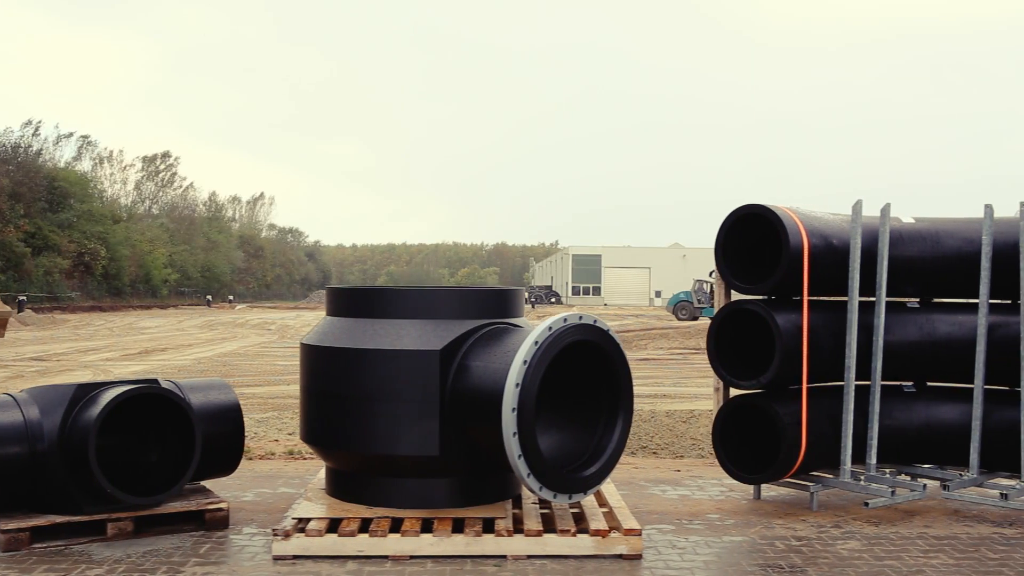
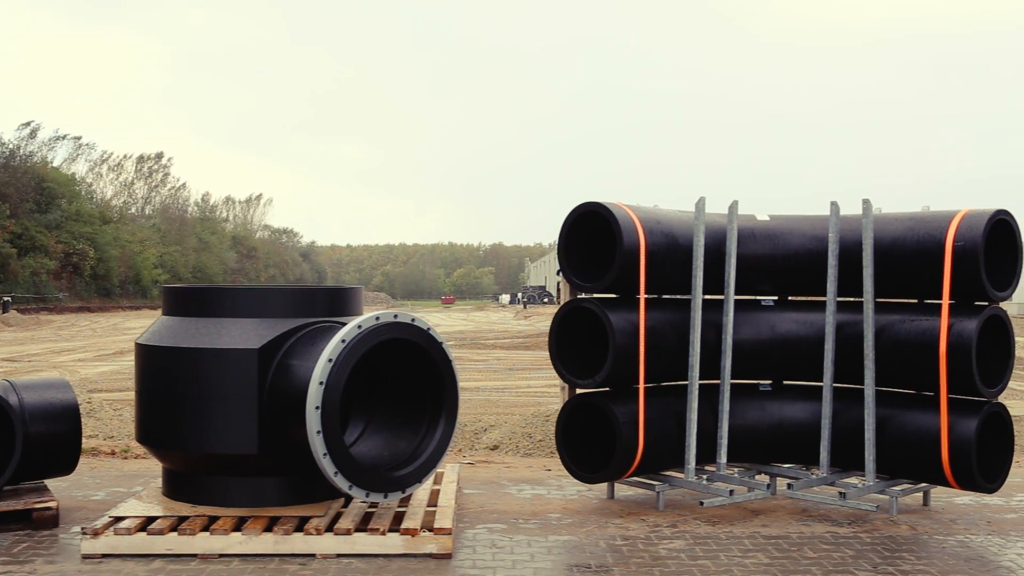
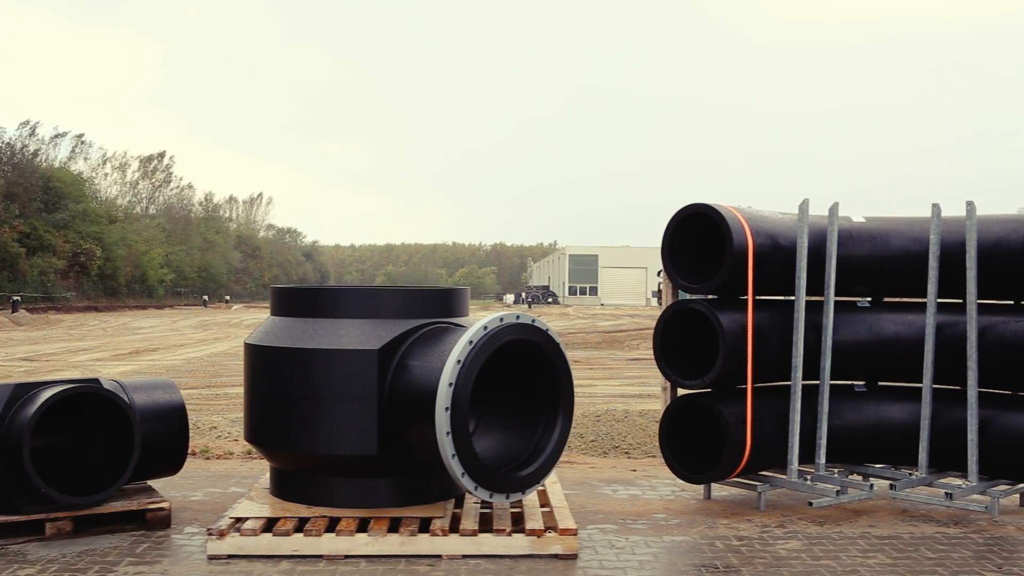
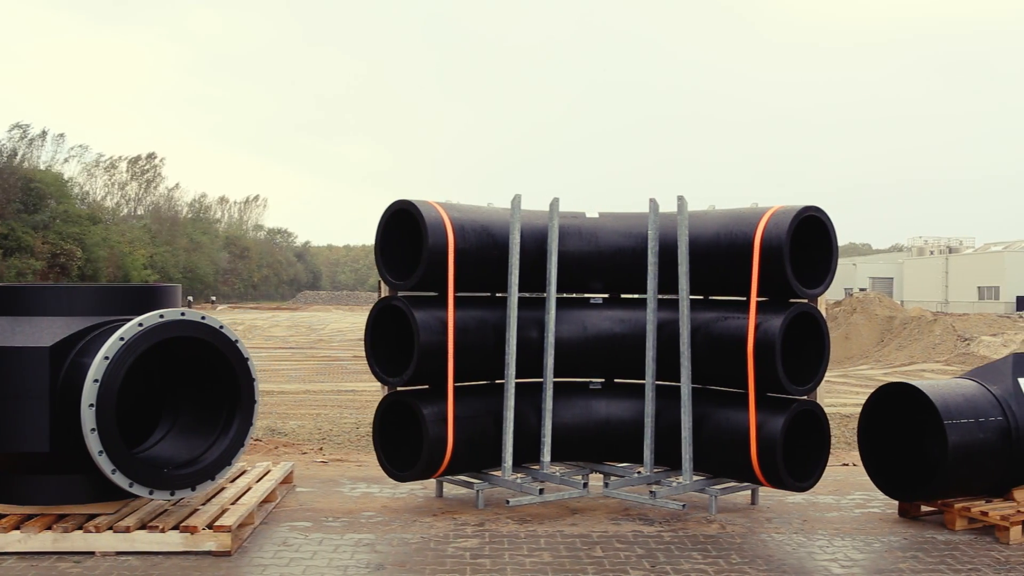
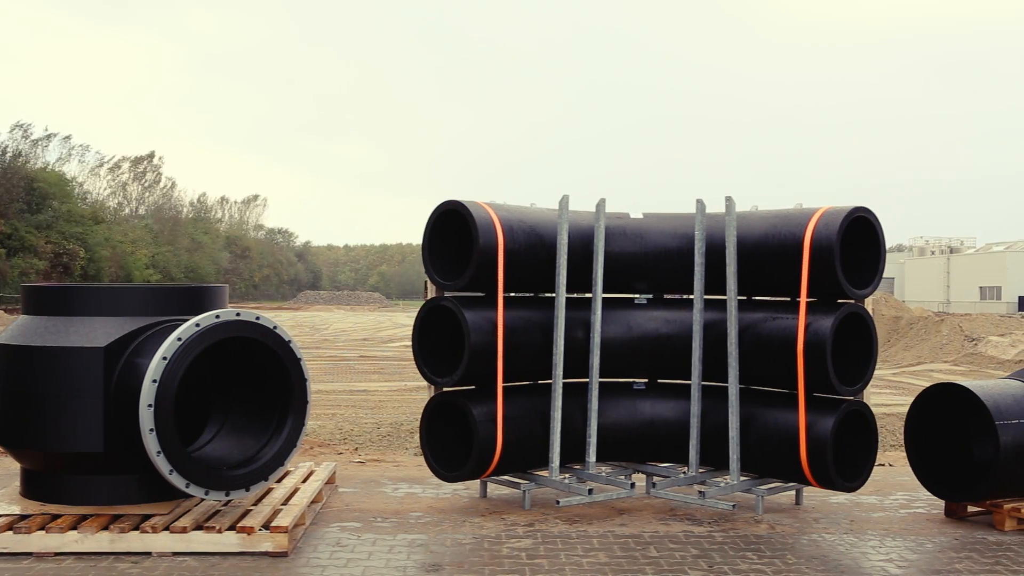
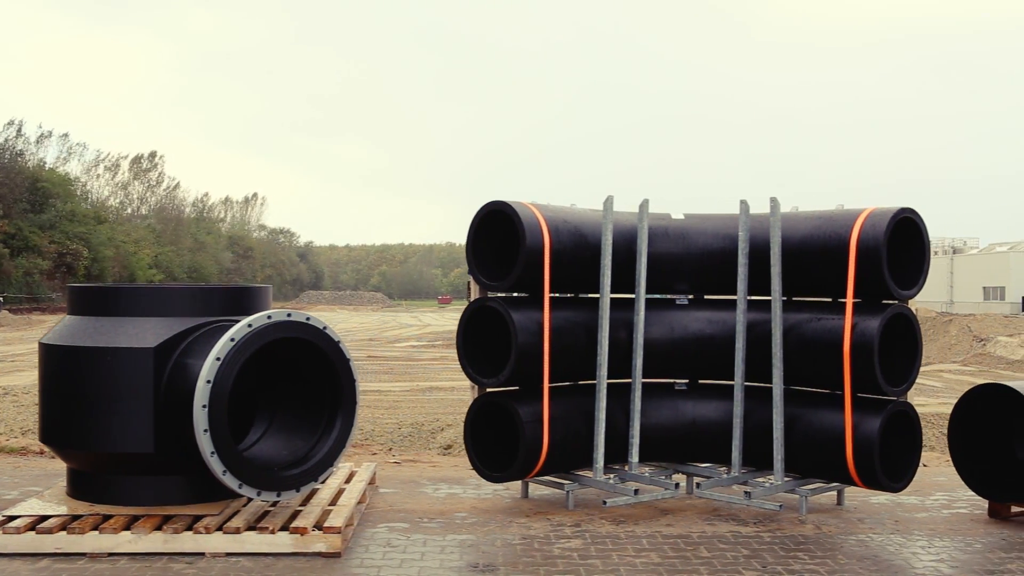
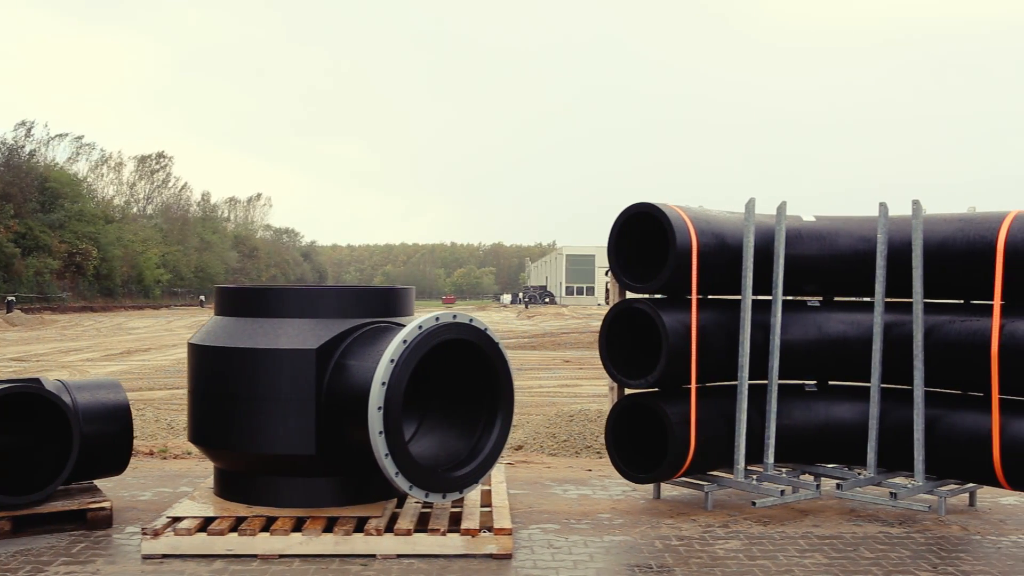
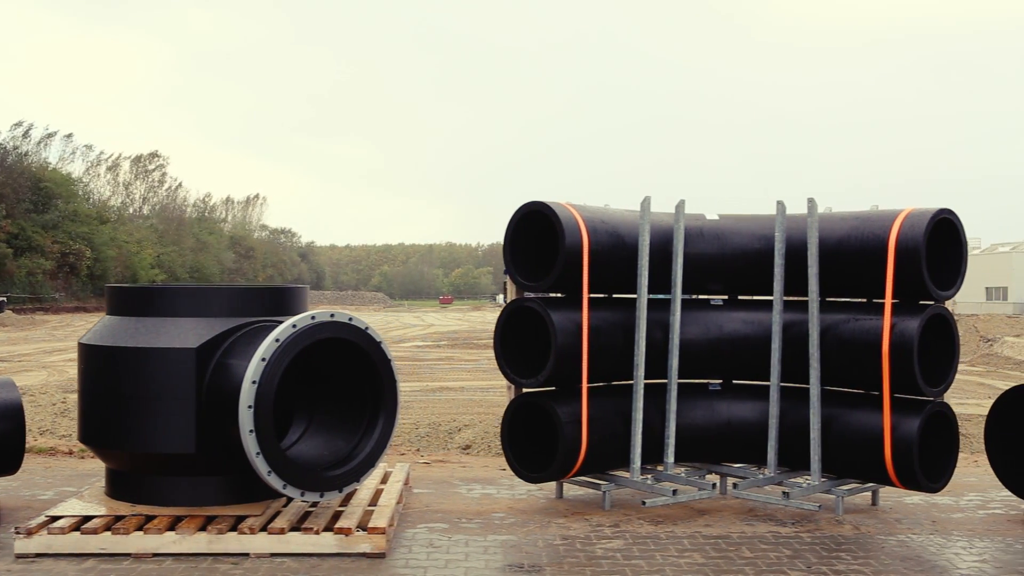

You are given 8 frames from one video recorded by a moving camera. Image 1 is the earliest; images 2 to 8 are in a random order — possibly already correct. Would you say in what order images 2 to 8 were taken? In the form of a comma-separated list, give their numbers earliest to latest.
3, 7, 2, 8, 6, 5, 4
